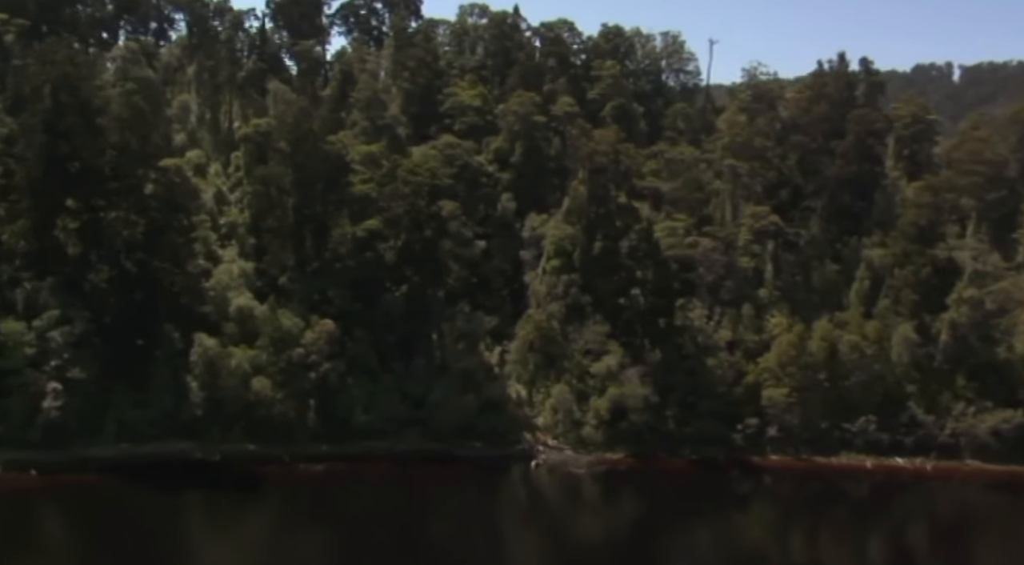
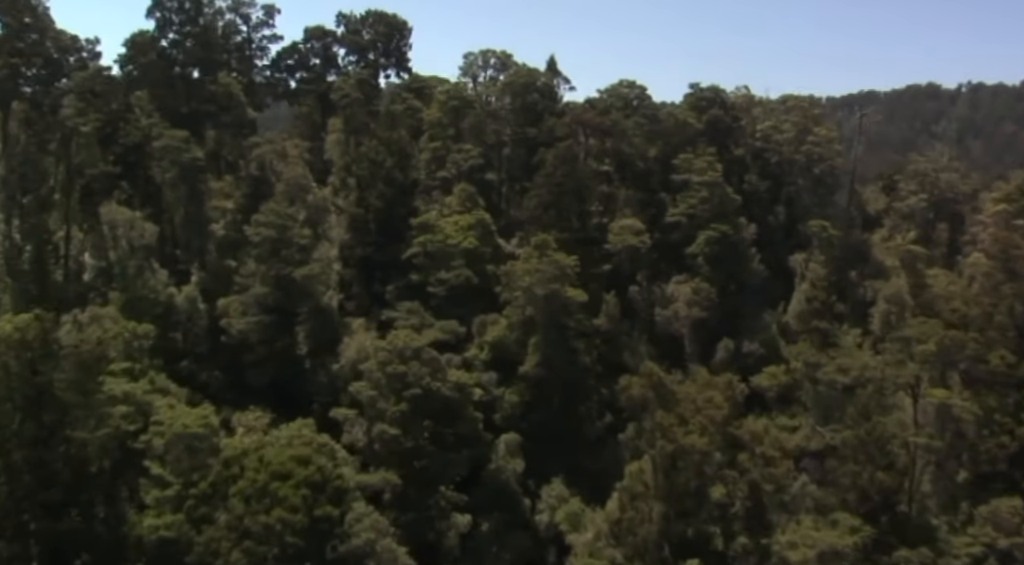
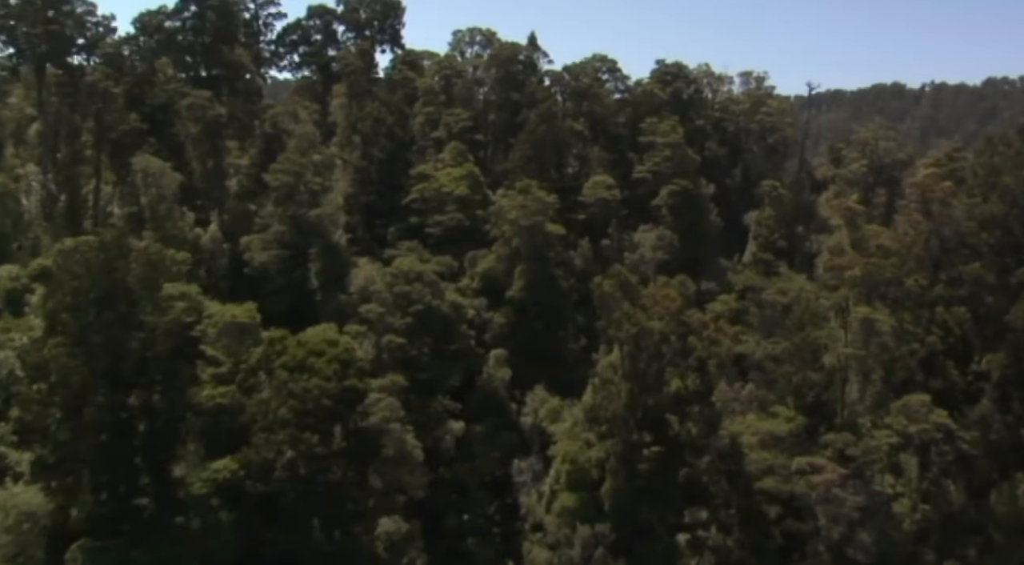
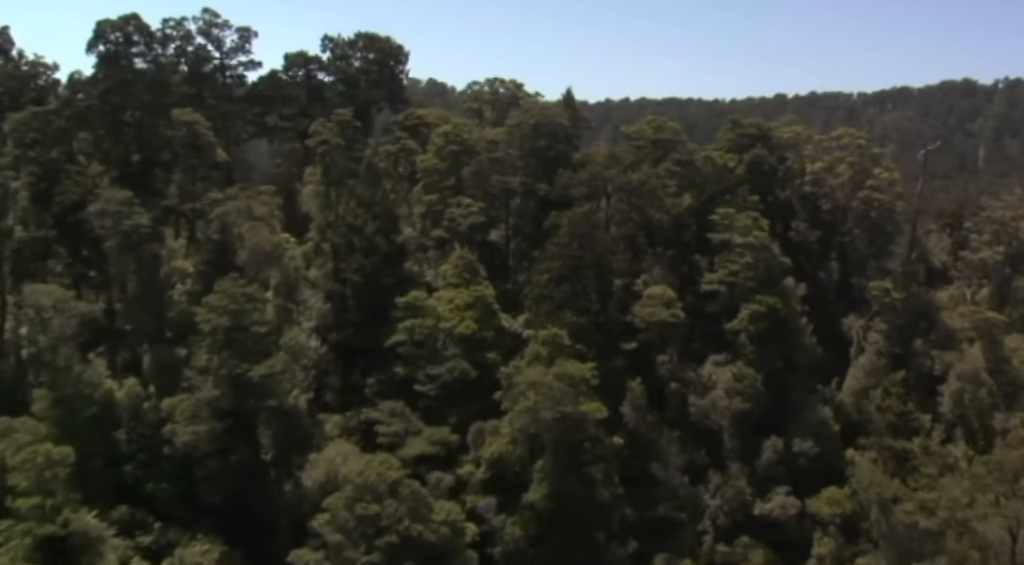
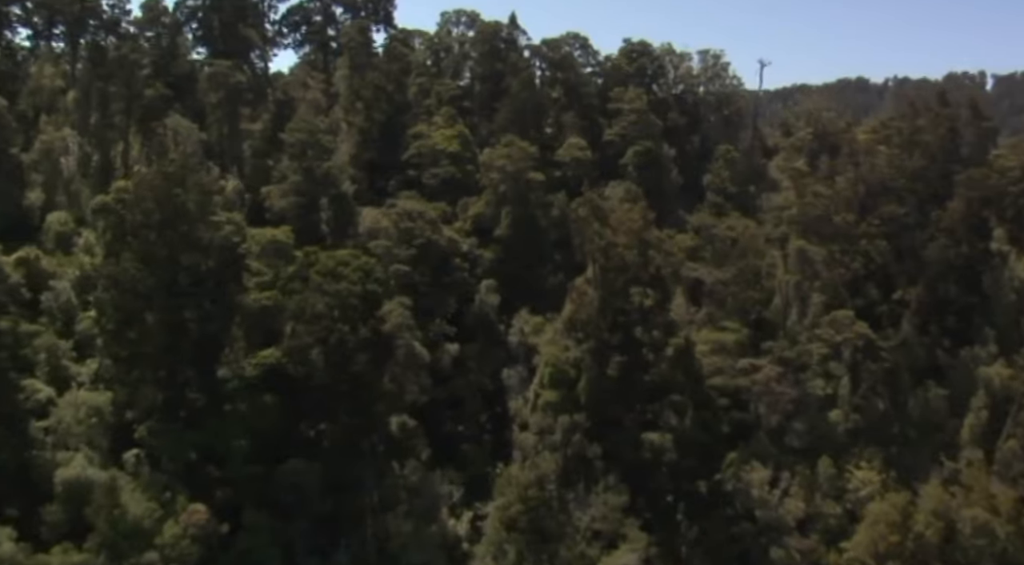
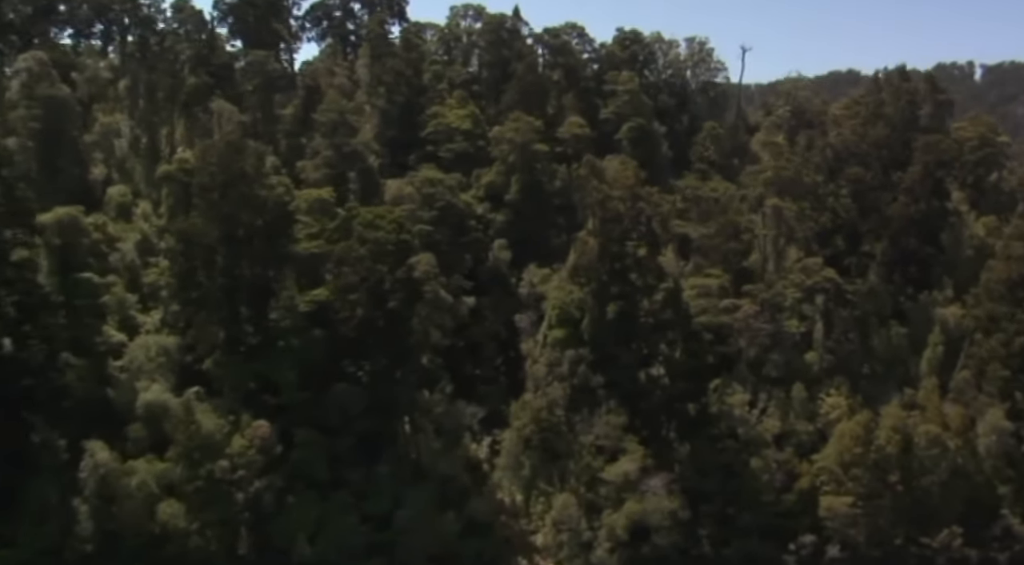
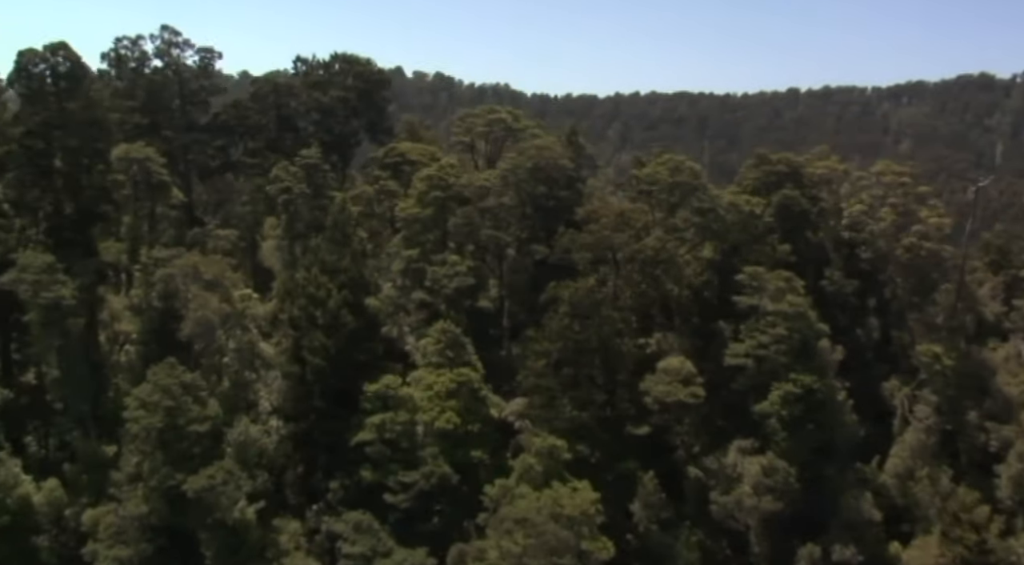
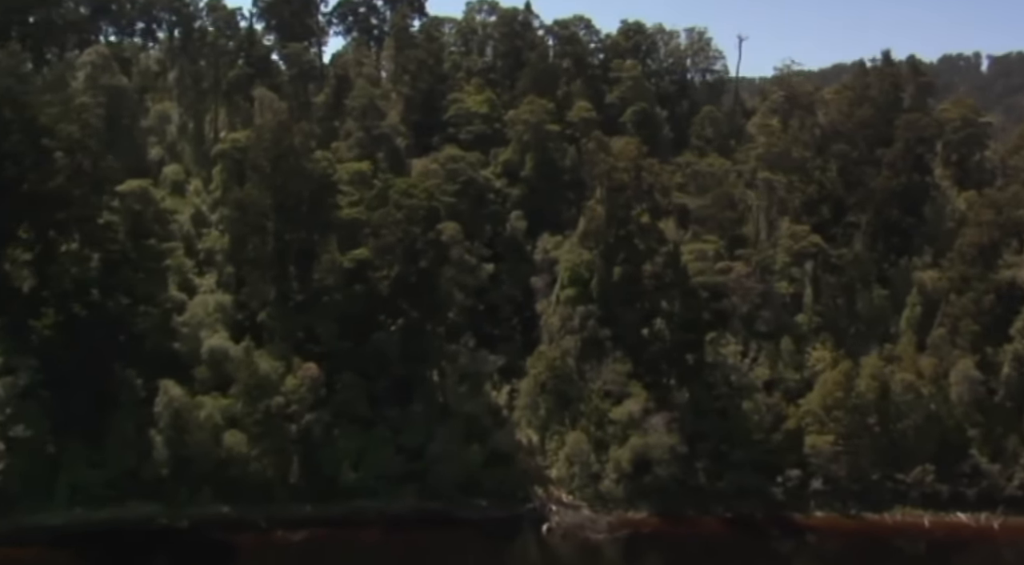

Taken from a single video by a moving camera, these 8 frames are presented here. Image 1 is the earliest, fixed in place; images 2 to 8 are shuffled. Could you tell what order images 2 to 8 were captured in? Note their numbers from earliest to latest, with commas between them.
8, 6, 5, 3, 2, 4, 7
